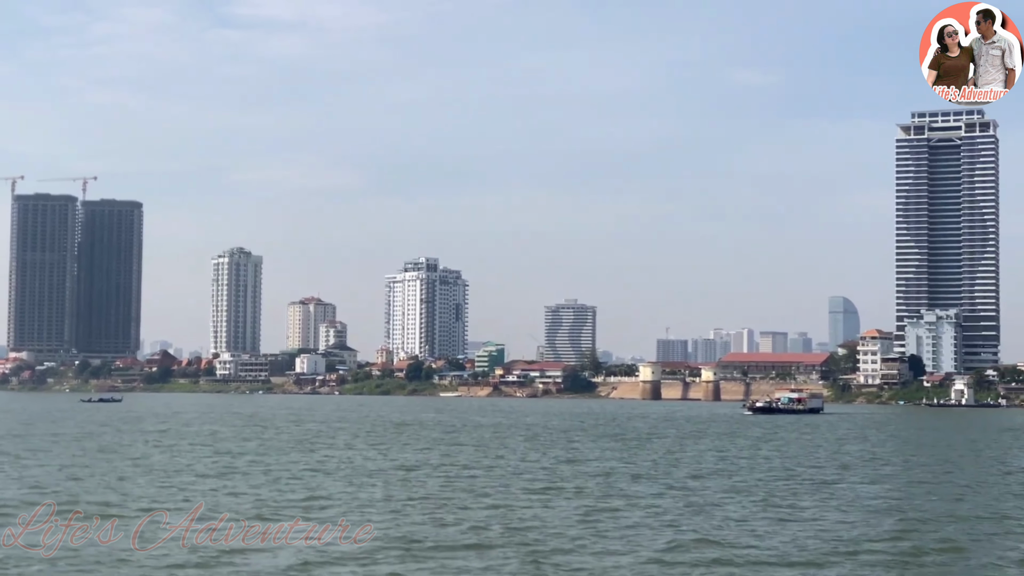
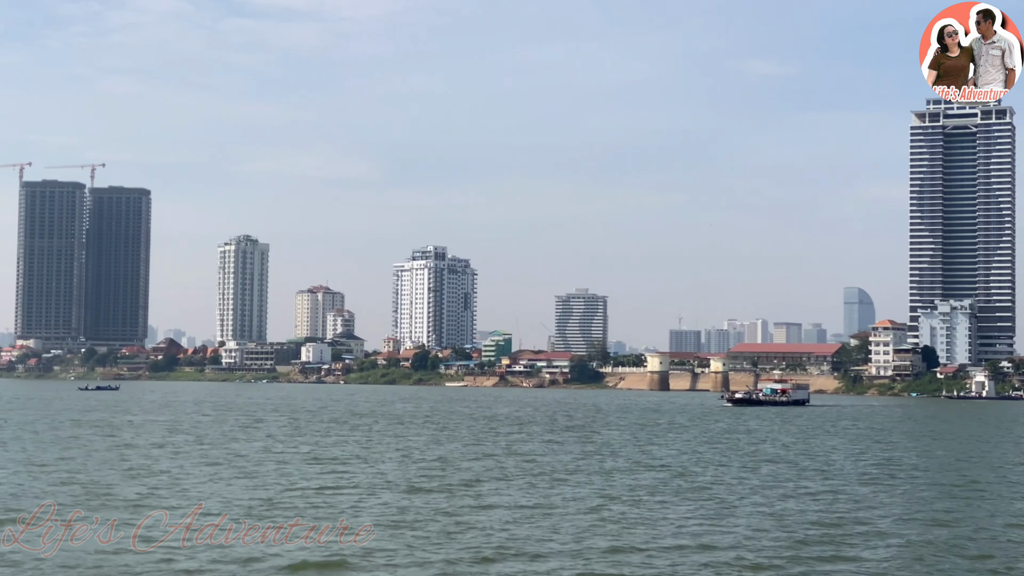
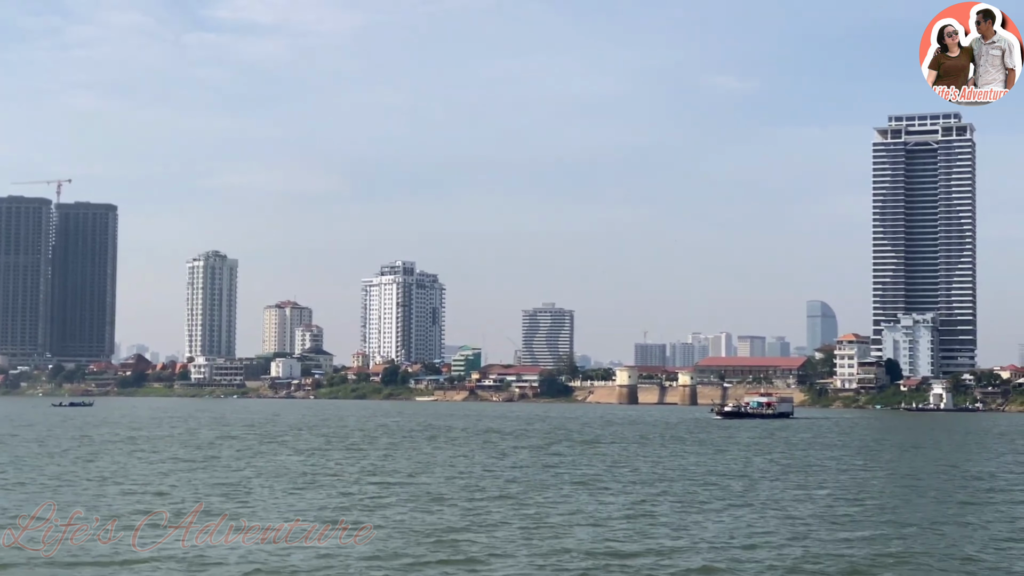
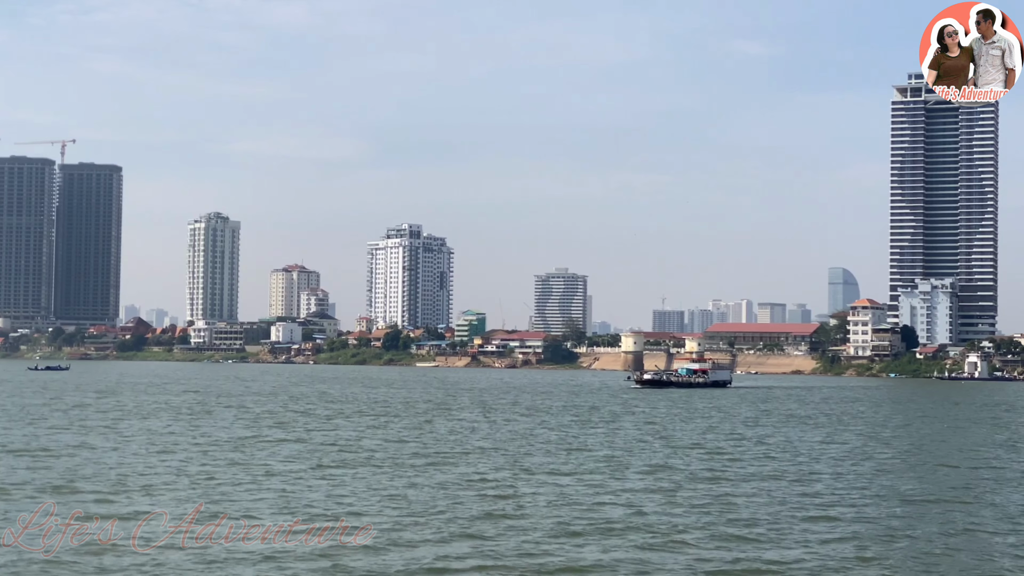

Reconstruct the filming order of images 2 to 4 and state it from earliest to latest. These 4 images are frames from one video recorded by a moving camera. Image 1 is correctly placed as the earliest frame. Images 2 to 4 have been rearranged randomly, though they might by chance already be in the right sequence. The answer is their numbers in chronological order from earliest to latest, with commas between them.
3, 2, 4
